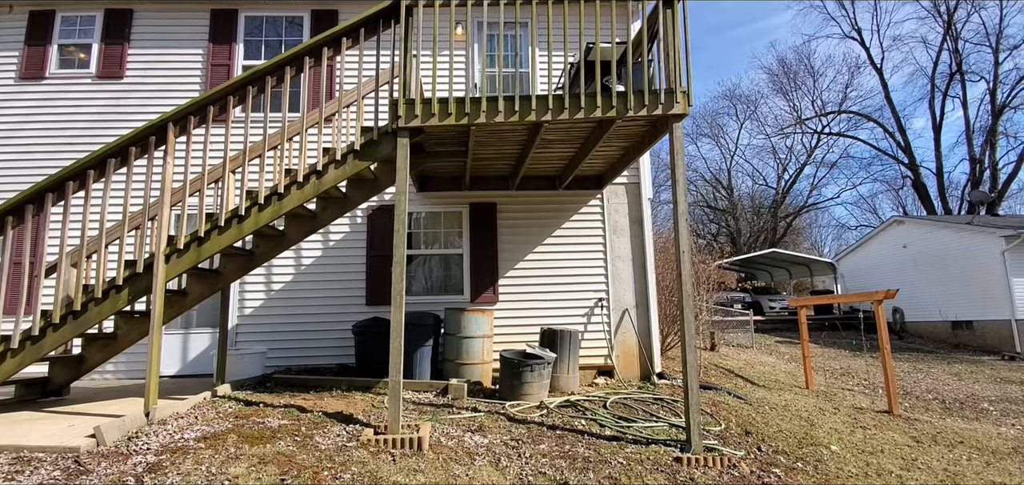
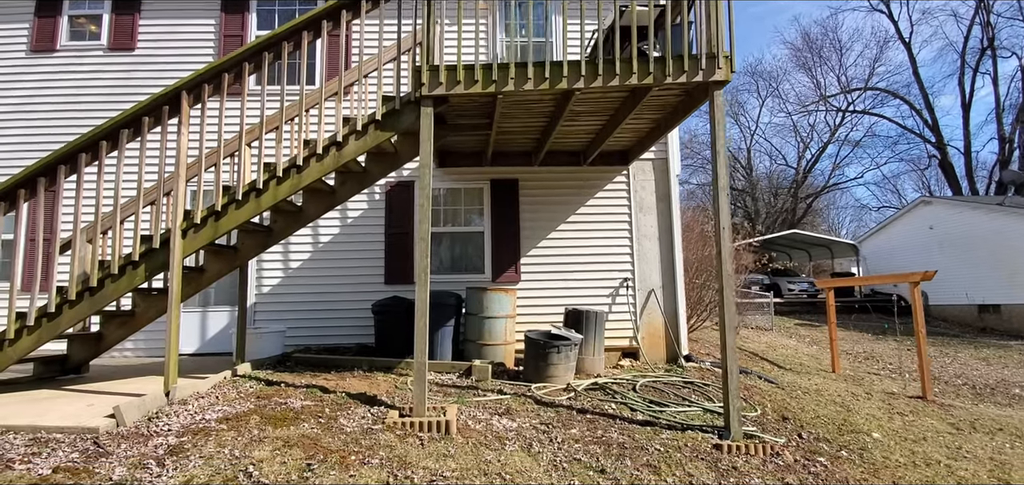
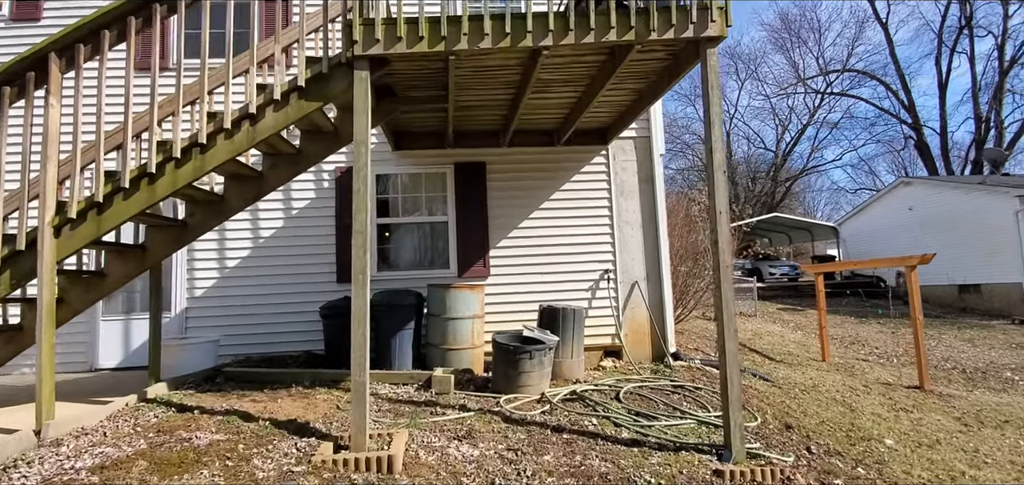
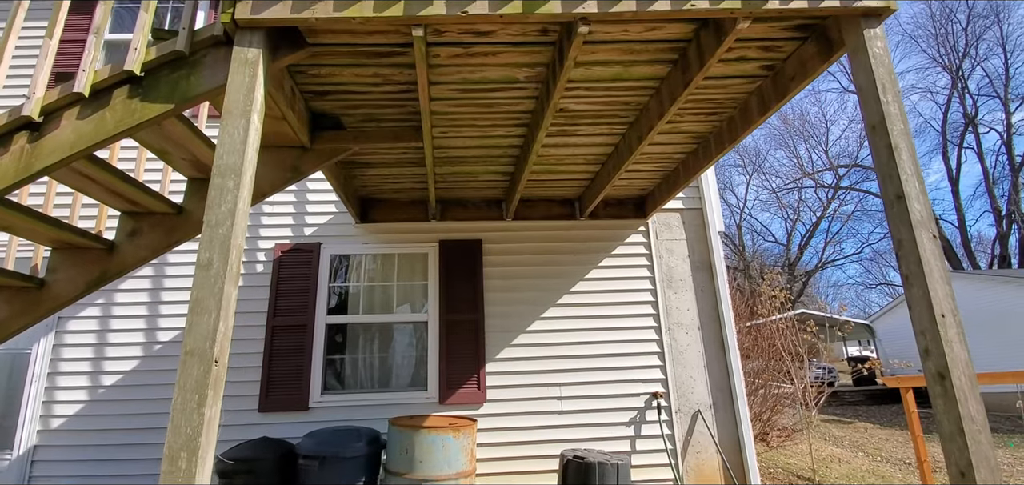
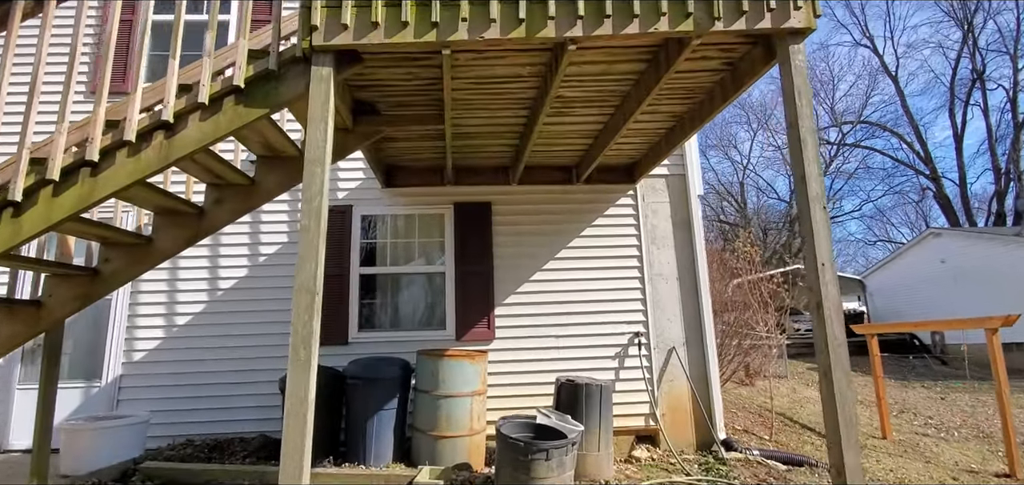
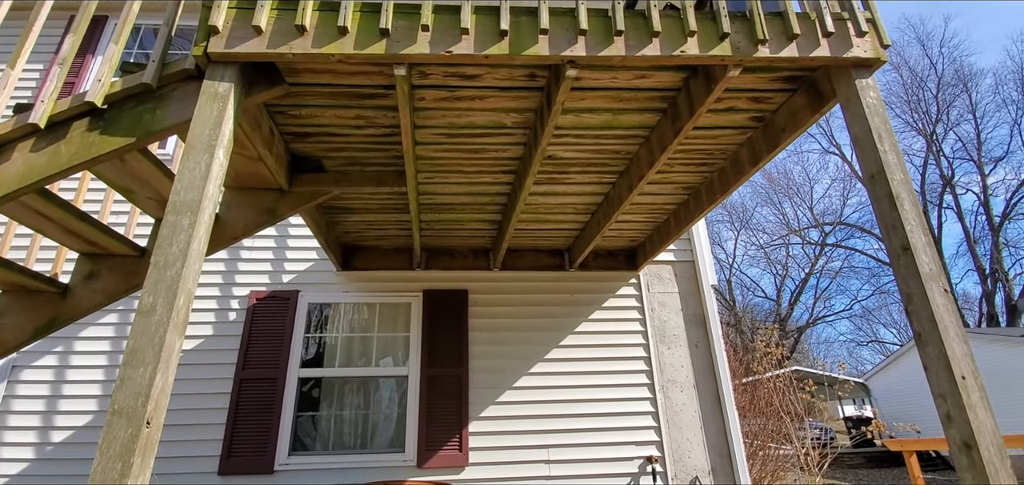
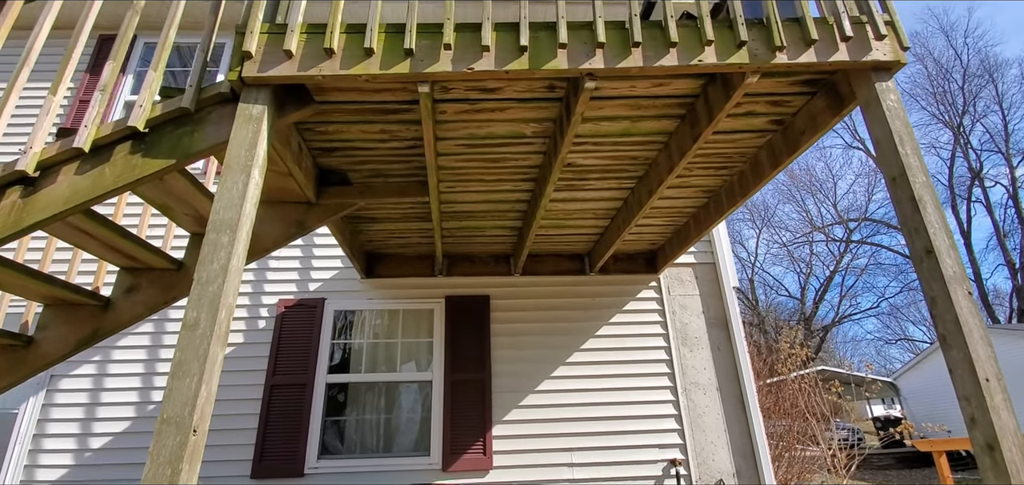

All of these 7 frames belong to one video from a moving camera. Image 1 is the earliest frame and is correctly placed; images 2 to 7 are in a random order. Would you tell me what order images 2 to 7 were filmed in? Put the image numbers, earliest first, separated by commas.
2, 3, 5, 4, 7, 6
